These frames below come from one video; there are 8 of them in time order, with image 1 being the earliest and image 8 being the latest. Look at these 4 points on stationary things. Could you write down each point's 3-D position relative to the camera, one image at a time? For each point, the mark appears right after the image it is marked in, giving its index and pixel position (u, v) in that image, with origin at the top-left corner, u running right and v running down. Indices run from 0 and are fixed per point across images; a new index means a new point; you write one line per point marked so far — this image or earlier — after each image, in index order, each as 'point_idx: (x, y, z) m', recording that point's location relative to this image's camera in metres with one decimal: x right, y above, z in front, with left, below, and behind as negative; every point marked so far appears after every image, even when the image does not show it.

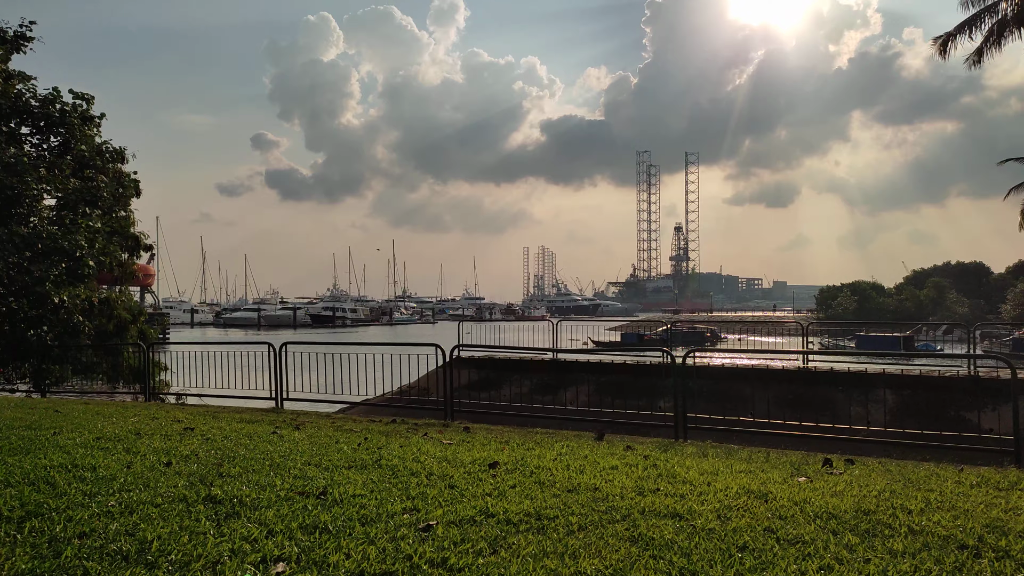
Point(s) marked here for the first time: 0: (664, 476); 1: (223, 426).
0: (+0.9, -1.1, +4.0) m
1: (-3.0, -1.4, +6.8) m
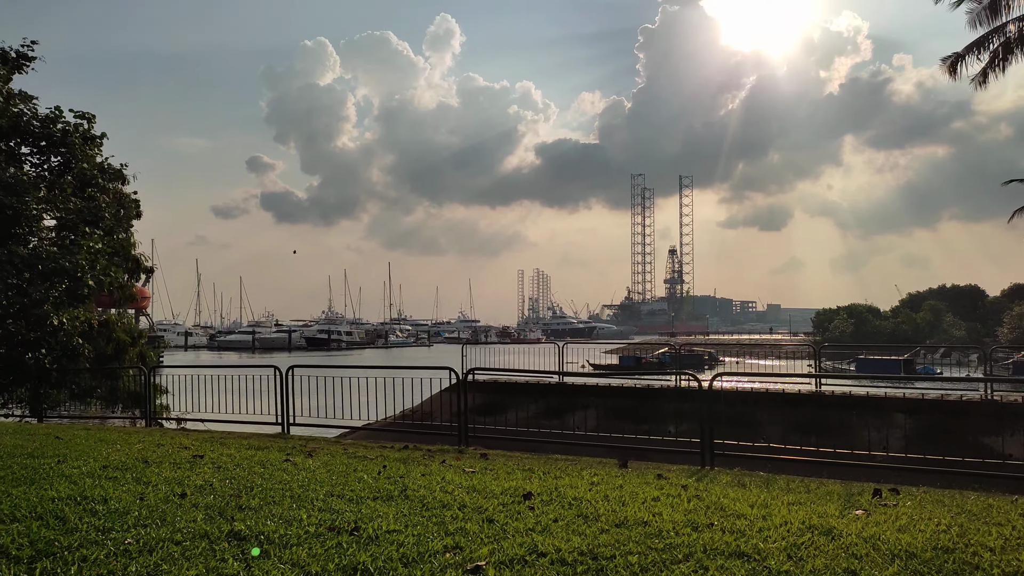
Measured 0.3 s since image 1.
0: (+1.1, -1.3, +3.8) m
1: (-2.7, -1.6, +6.5) m
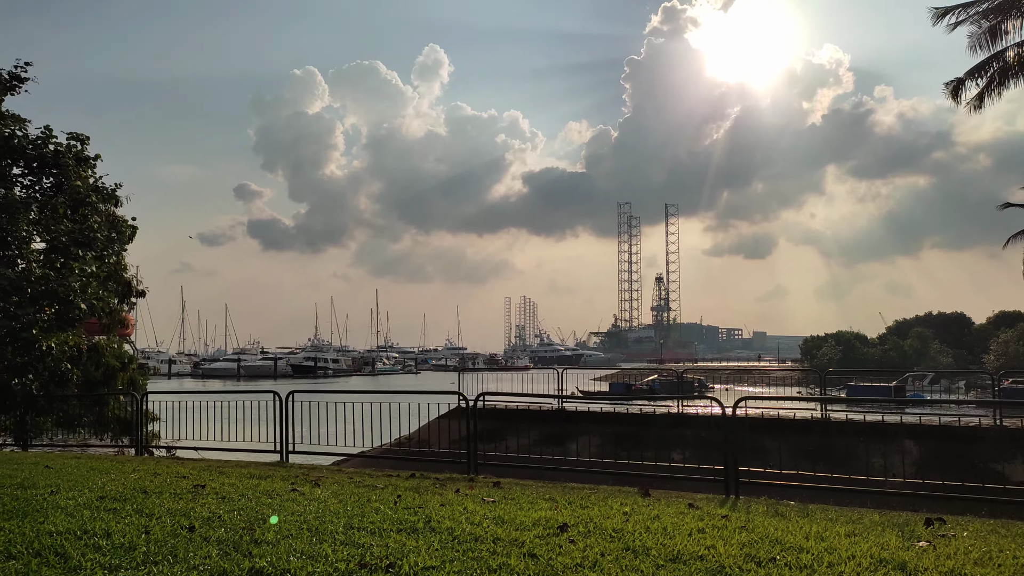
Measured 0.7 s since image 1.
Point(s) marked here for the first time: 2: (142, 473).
0: (+1.4, -1.3, +3.5) m
1: (-2.6, -1.8, +6.2) m
2: (-3.7, -1.9, +6.7) m
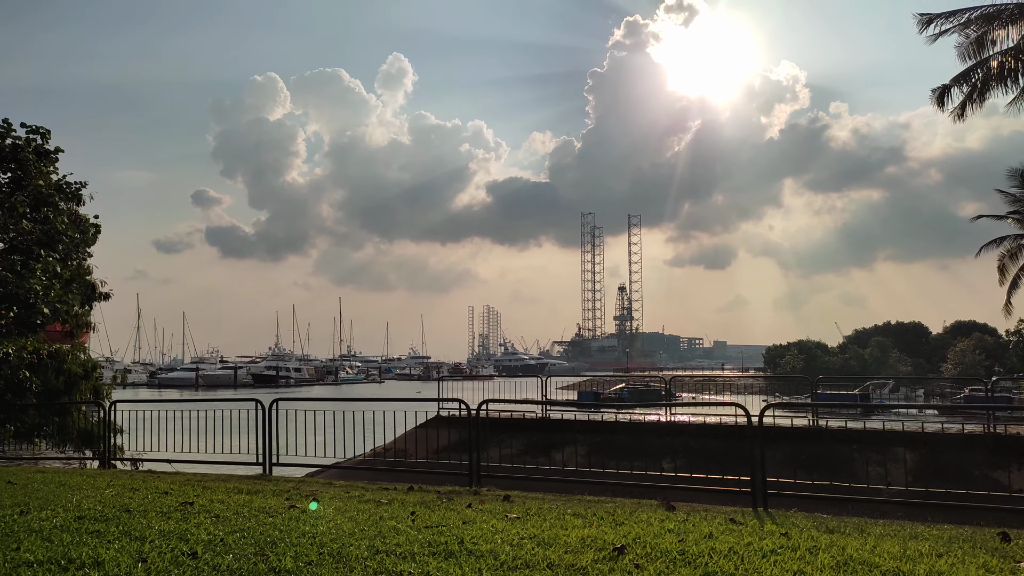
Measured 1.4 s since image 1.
0: (+1.6, -1.3, +3.2) m
1: (-2.4, -1.8, +5.6) m
2: (-3.6, -1.8, +6.1) m
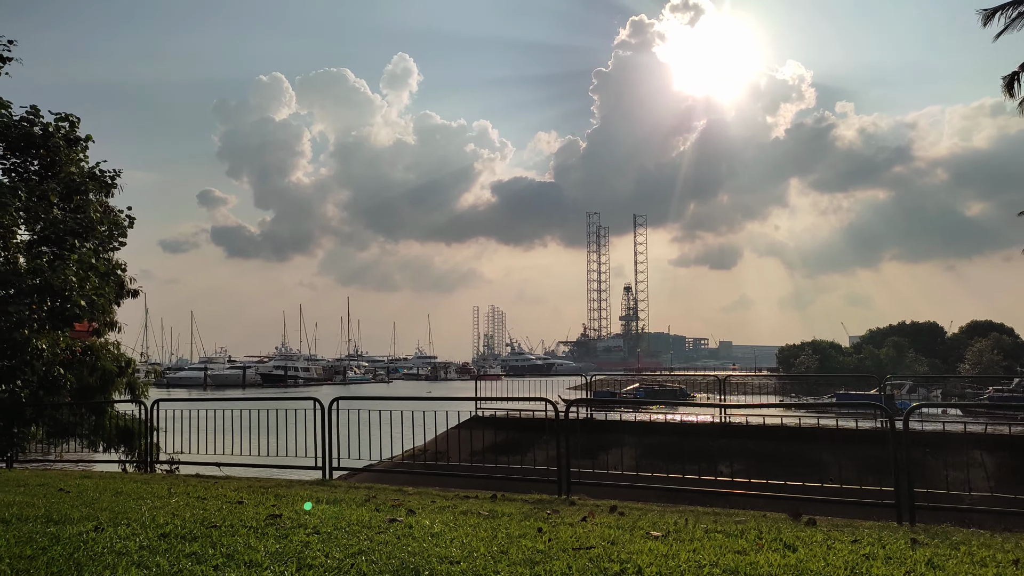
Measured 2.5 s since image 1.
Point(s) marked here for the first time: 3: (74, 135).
0: (+2.5, -1.2, +2.5) m
1: (-1.5, -1.7, +5.0) m
2: (-2.7, -1.7, +5.5) m
3: (-7.9, +2.8, +12.0) m
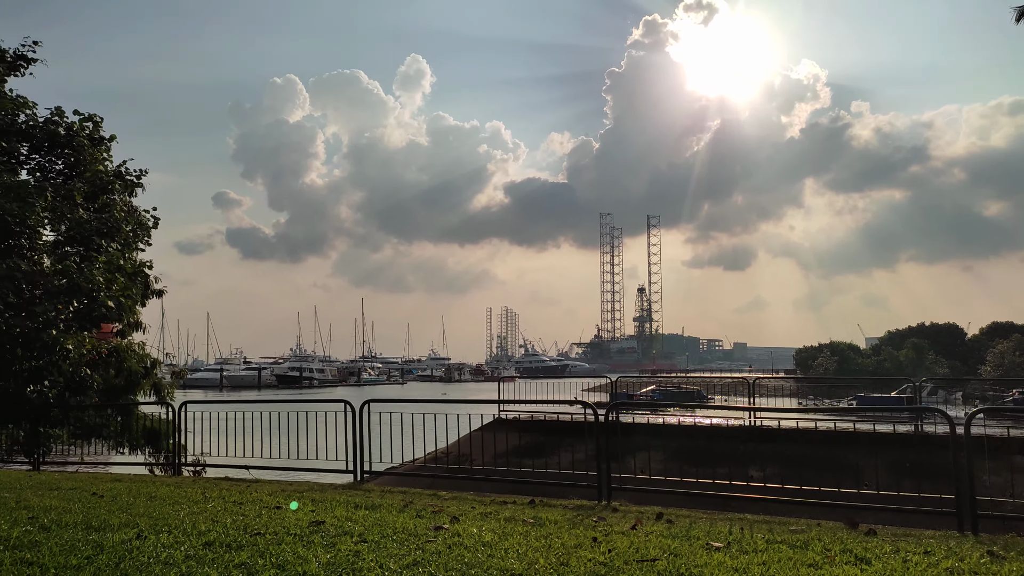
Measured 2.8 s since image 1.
0: (+2.8, -1.2, +2.3) m
1: (-1.2, -1.7, +4.8) m
2: (-2.3, -1.7, +5.3) m
3: (-7.5, +2.8, +12.0) m
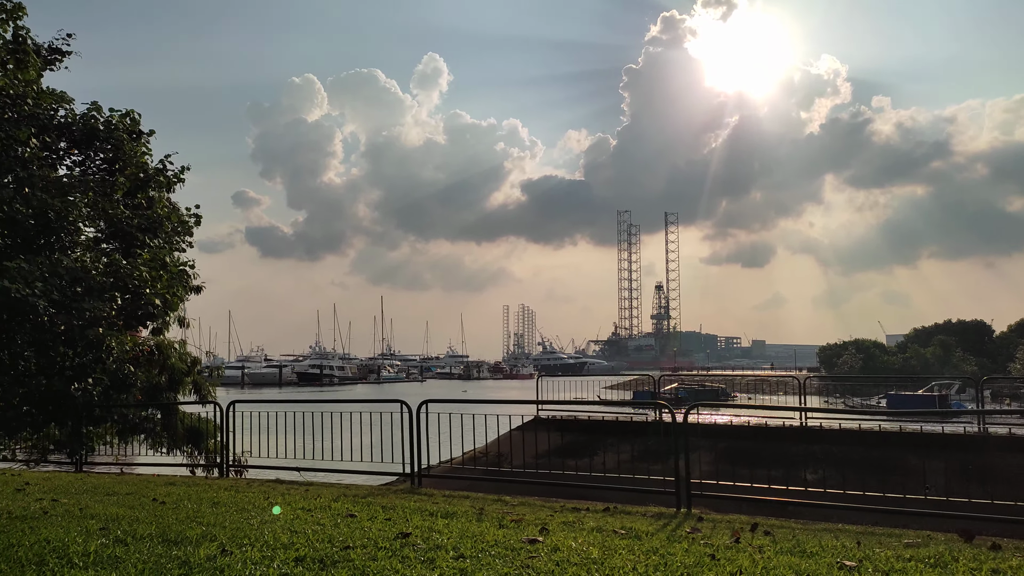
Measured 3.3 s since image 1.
0: (+3.4, -1.1, +1.9) m
1: (-0.5, -1.6, +4.5) m
2: (-1.7, -1.7, +5.0) m
3: (-6.6, +2.8, +11.8) m
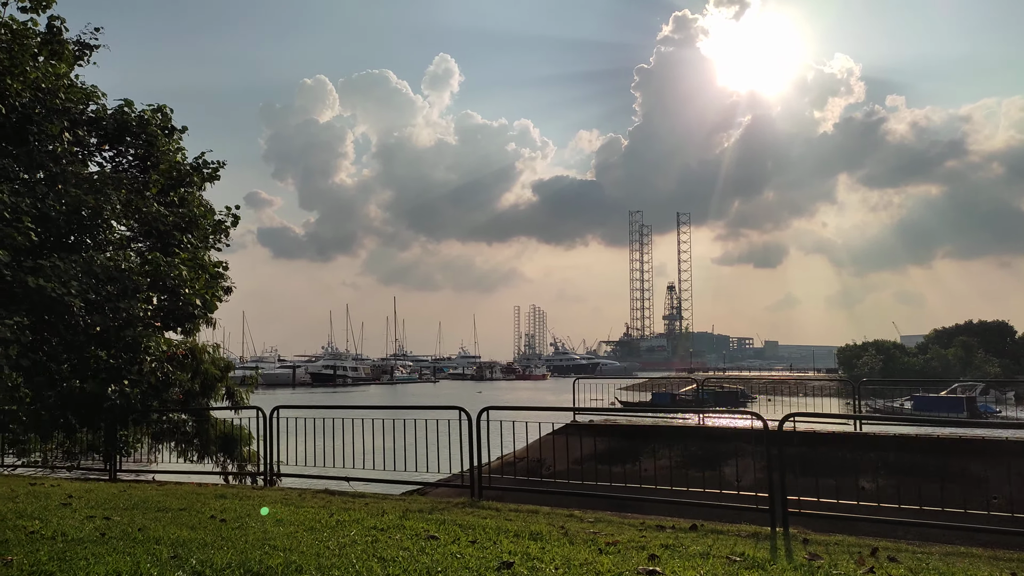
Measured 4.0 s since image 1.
0: (+4.0, -1.1, +1.4) m
1: (+0.1, -1.6, +4.1) m
2: (-1.0, -1.7, +4.6) m
3: (-5.9, +2.8, +11.5) m
